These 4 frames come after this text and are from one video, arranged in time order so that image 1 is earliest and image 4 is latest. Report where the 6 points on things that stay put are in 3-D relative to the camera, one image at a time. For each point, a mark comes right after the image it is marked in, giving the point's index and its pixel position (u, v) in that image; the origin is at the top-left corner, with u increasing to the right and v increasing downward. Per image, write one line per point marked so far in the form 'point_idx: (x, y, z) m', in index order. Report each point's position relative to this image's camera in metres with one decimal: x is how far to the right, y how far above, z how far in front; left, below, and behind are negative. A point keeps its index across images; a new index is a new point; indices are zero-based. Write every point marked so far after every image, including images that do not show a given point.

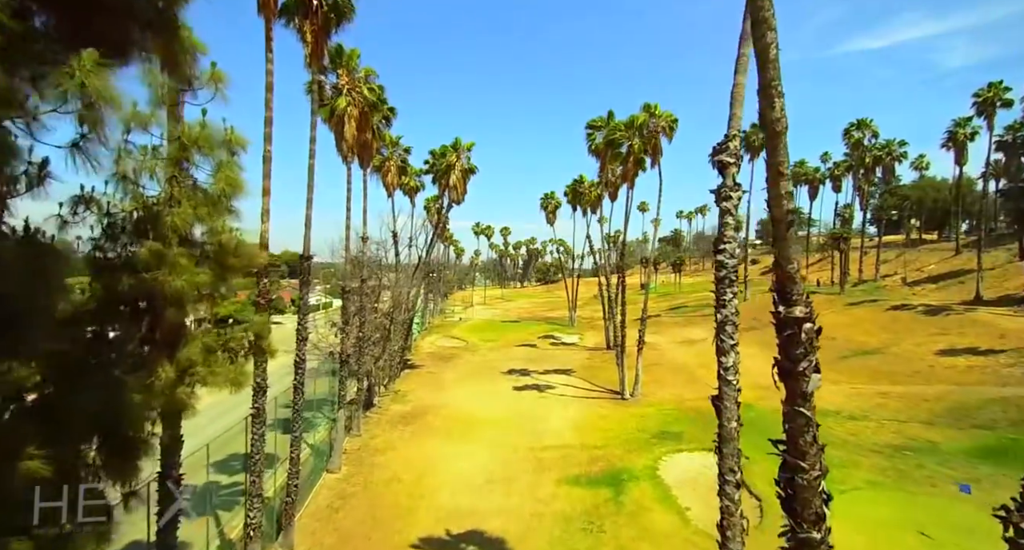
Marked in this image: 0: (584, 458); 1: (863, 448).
0: (+3.2, -8.2, +19.9) m
1: (+15.2, -7.5, +19.3) m
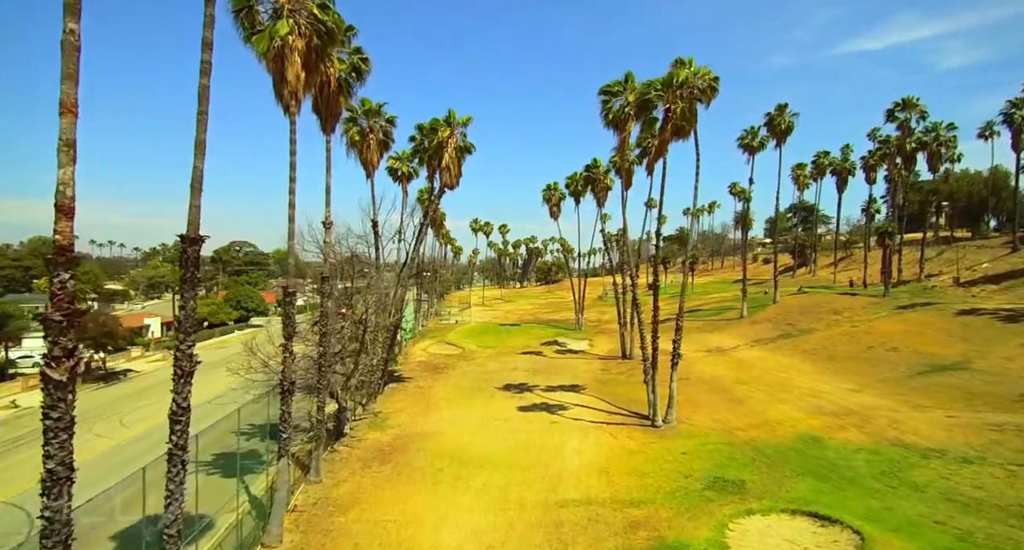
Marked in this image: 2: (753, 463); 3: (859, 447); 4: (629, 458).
0: (+3.5, -8.1, +14.4) m
1: (+15.5, -7.4, +13.9) m
2: (+9.7, -7.6, +18.0) m
3: (+14.6, -7.3, +18.8) m
4: (+5.0, -7.8, +19.1) m
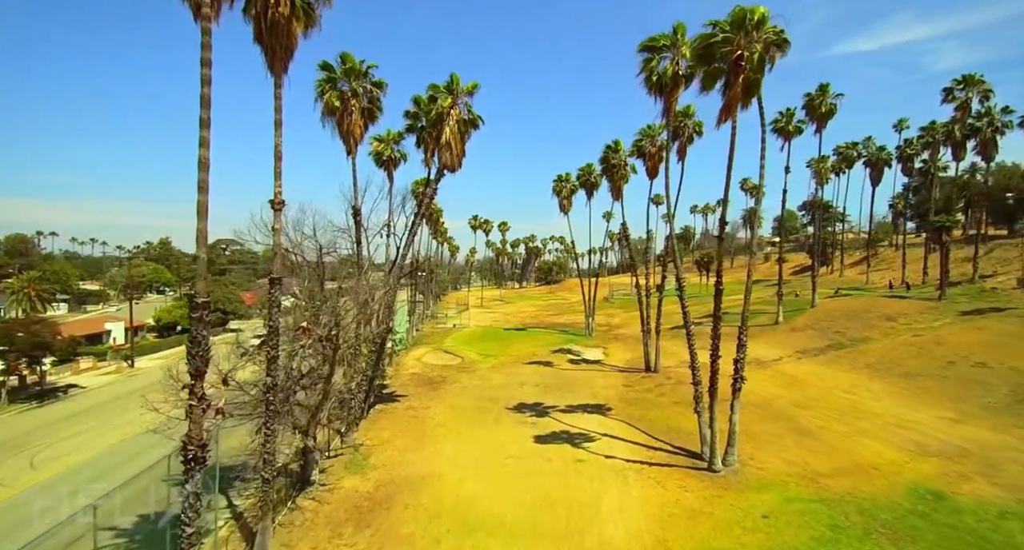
0: (+4.2, -8.1, +9.4) m
1: (+16.2, -7.4, +9.0) m
2: (+10.4, -7.6, +13.0) m
3: (+15.3, -7.3, +13.9) m
4: (+5.7, -7.9, +14.1) m
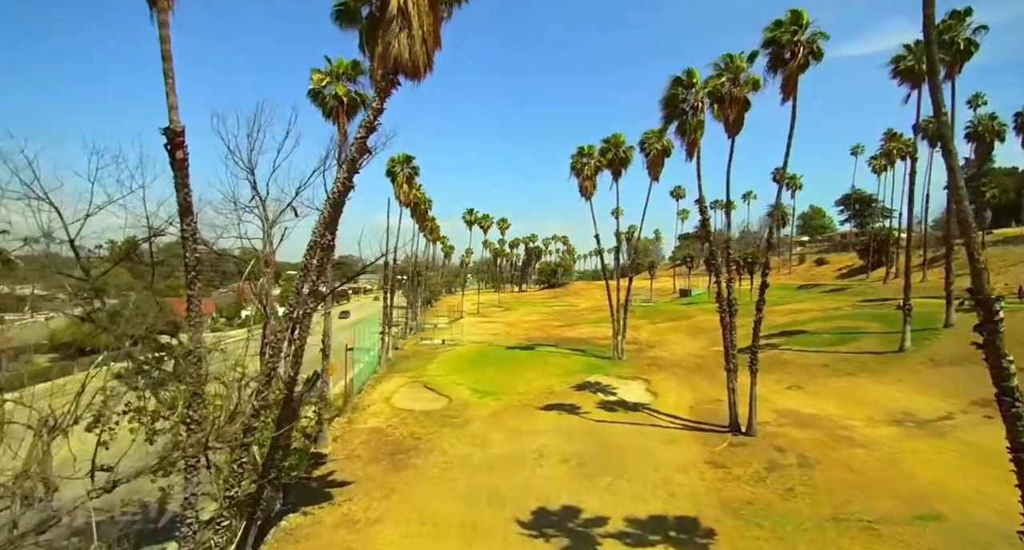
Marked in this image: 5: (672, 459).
0: (+4.9, -8.3, -2.5) m
1: (+16.9, -7.7, -2.8) m
2: (+11.1, -7.8, +1.2) m
3: (+16.0, -7.5, +2.1) m
4: (+6.4, -8.1, +2.2) m
5: (+6.8, -7.8, +19.1) m
